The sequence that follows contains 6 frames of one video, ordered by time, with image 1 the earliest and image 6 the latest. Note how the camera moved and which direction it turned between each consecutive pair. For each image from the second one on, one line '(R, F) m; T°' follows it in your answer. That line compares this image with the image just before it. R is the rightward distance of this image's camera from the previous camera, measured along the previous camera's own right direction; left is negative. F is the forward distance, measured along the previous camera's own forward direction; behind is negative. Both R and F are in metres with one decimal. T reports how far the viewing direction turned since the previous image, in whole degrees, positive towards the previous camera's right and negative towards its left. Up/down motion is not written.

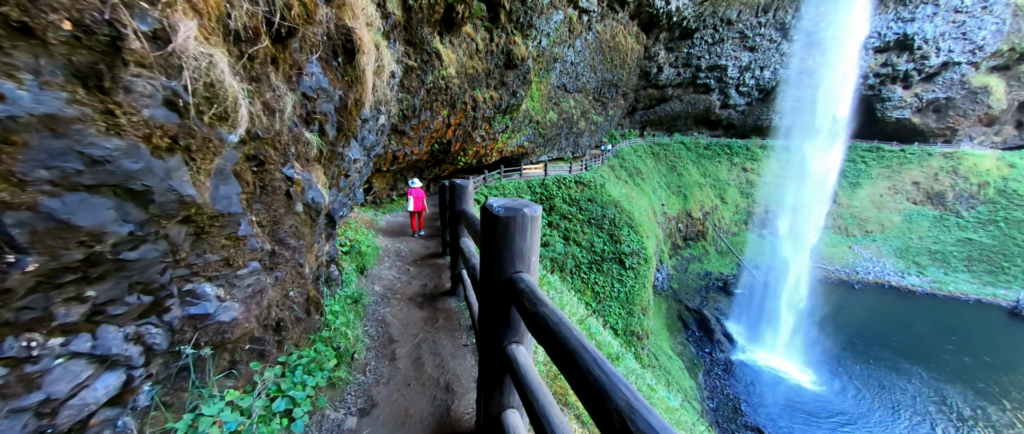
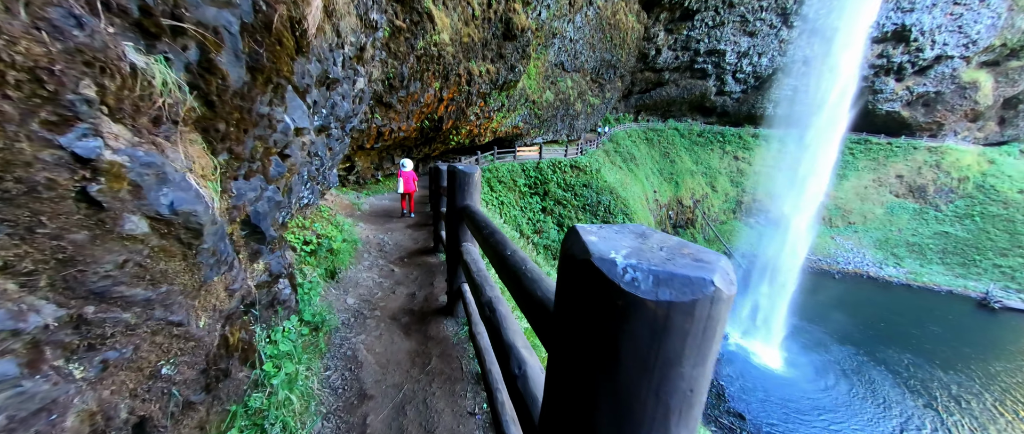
(-0.2, +0.7) m; +2°
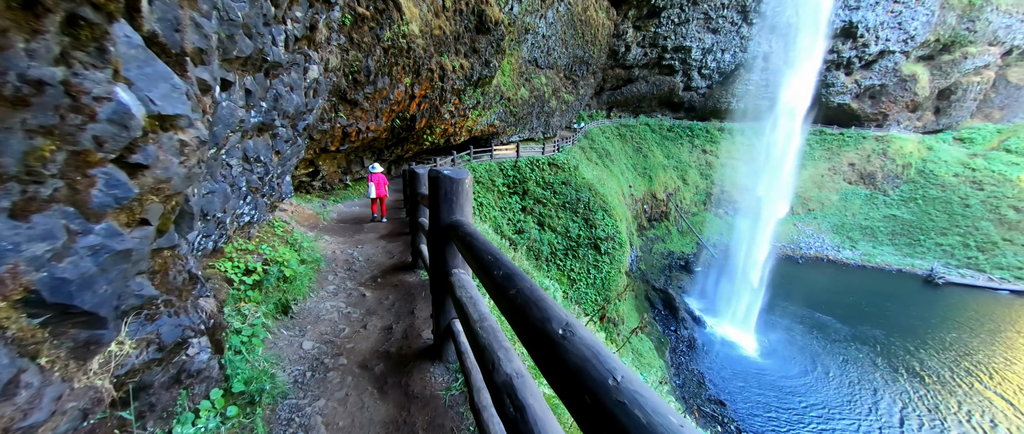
(-0.1, +0.5) m; +4°
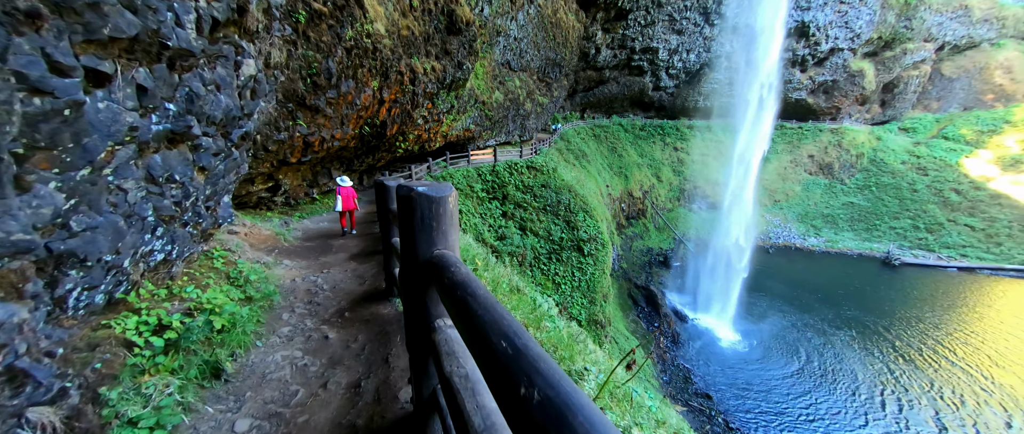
(-0.1, +0.4) m; +4°
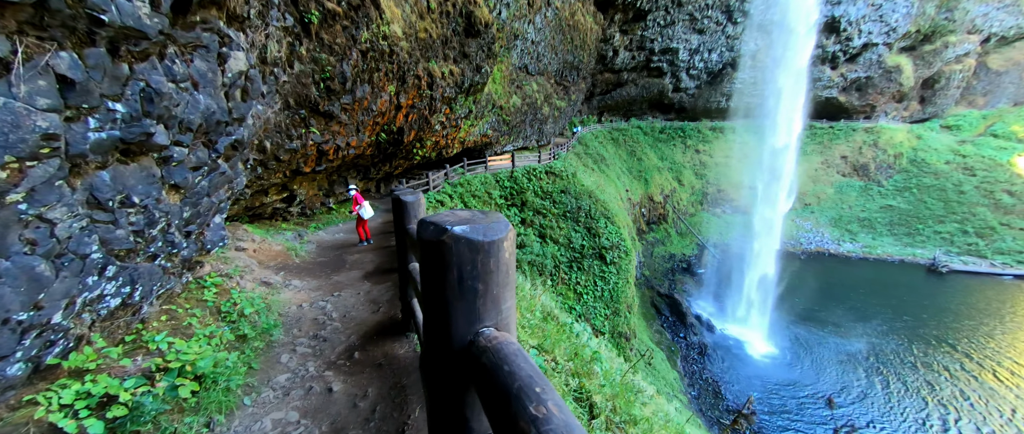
(-0.2, +0.5) m; -3°
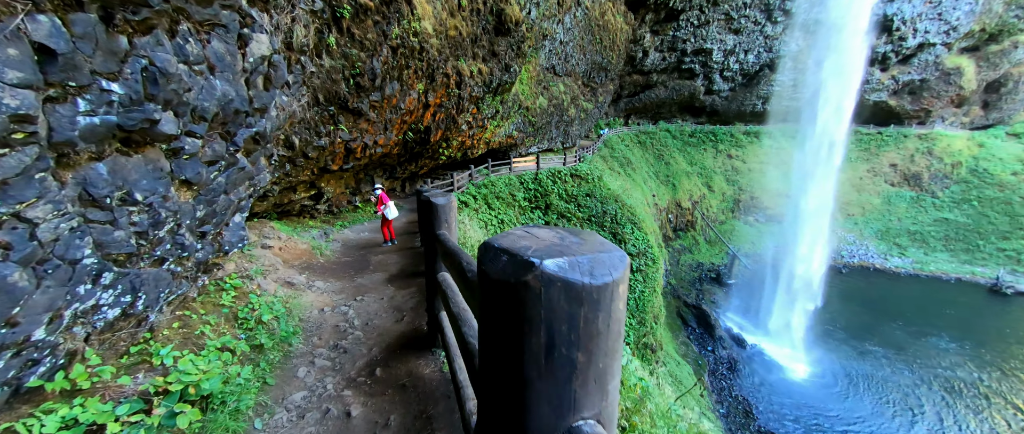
(-0.2, +0.3) m; -4°
